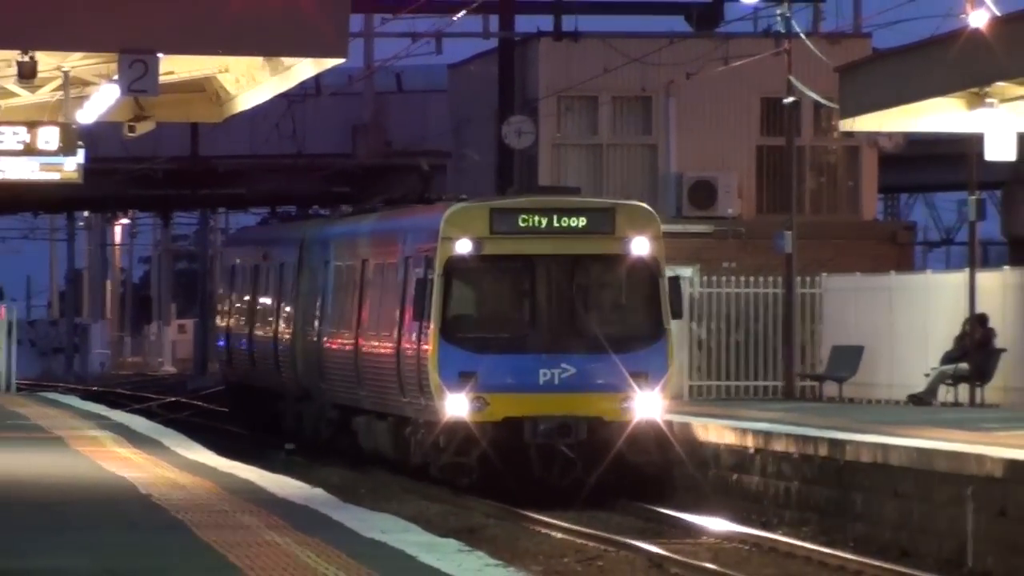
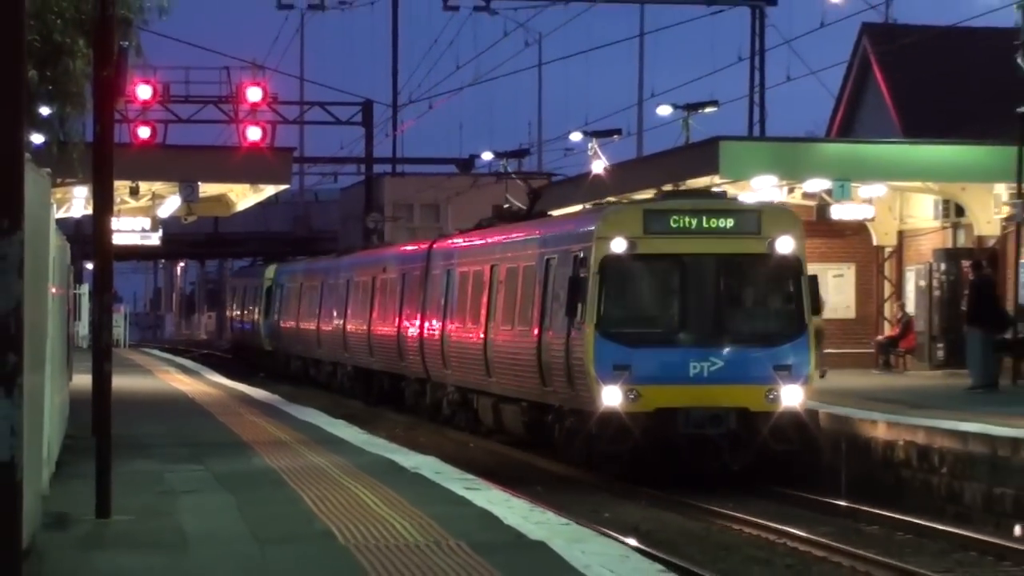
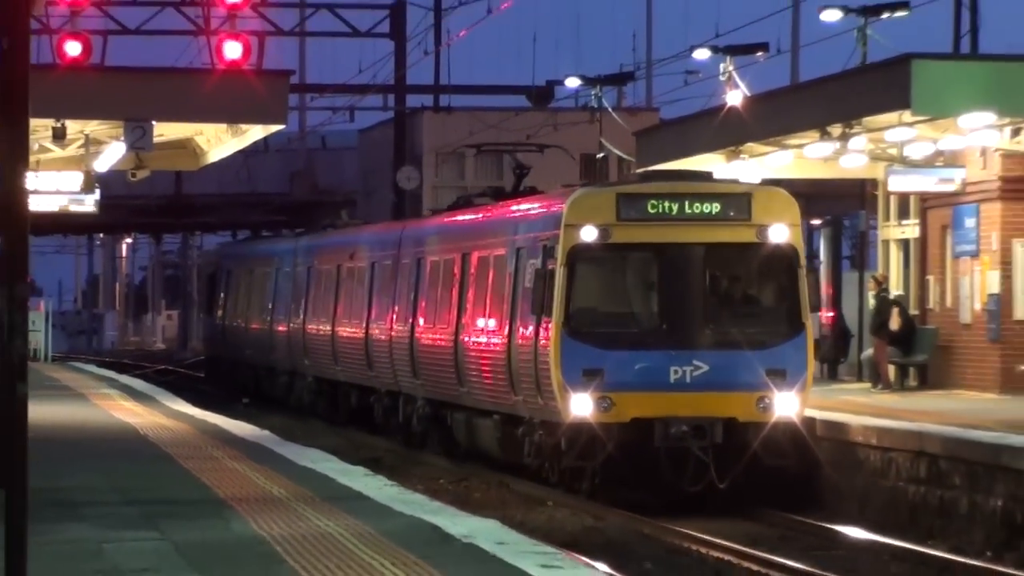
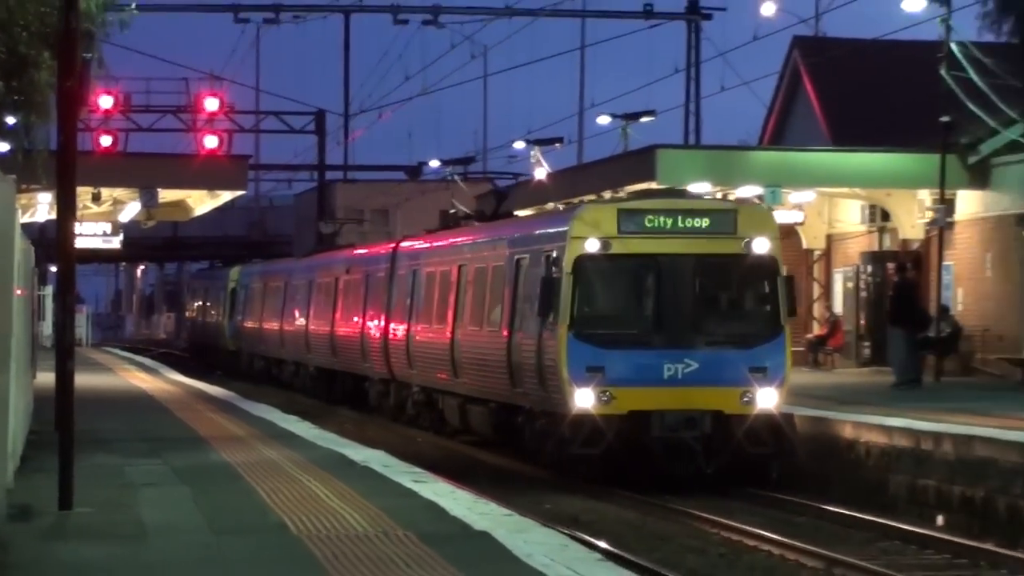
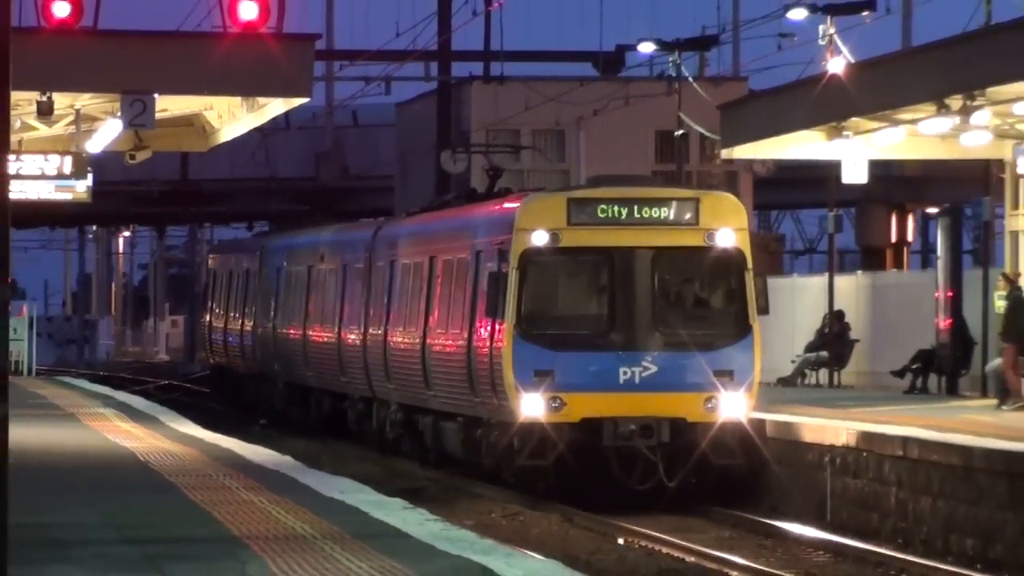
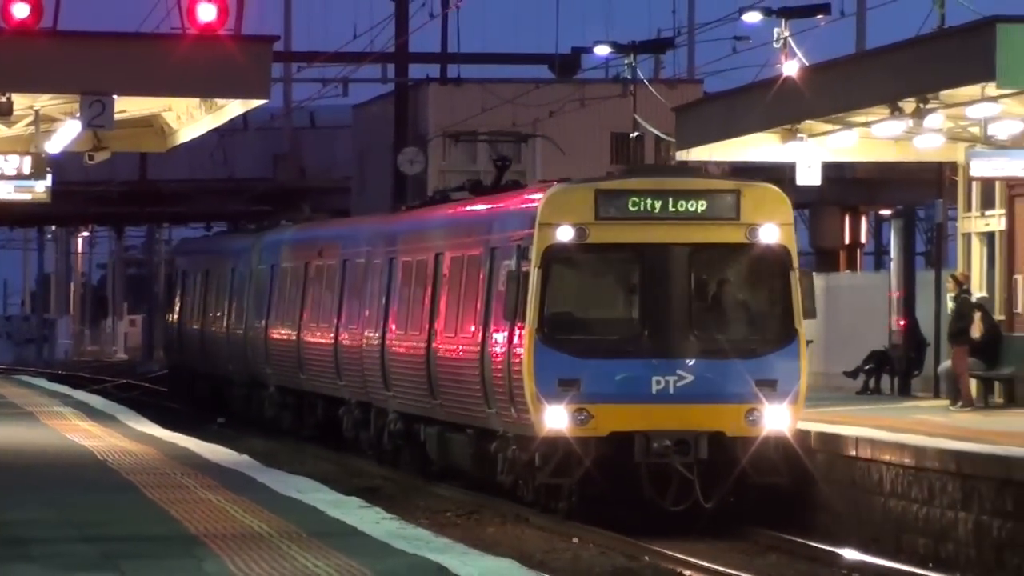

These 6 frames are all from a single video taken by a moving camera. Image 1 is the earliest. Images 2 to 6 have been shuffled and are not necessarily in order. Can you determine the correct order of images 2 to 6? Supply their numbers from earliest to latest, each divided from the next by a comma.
5, 6, 3, 2, 4
